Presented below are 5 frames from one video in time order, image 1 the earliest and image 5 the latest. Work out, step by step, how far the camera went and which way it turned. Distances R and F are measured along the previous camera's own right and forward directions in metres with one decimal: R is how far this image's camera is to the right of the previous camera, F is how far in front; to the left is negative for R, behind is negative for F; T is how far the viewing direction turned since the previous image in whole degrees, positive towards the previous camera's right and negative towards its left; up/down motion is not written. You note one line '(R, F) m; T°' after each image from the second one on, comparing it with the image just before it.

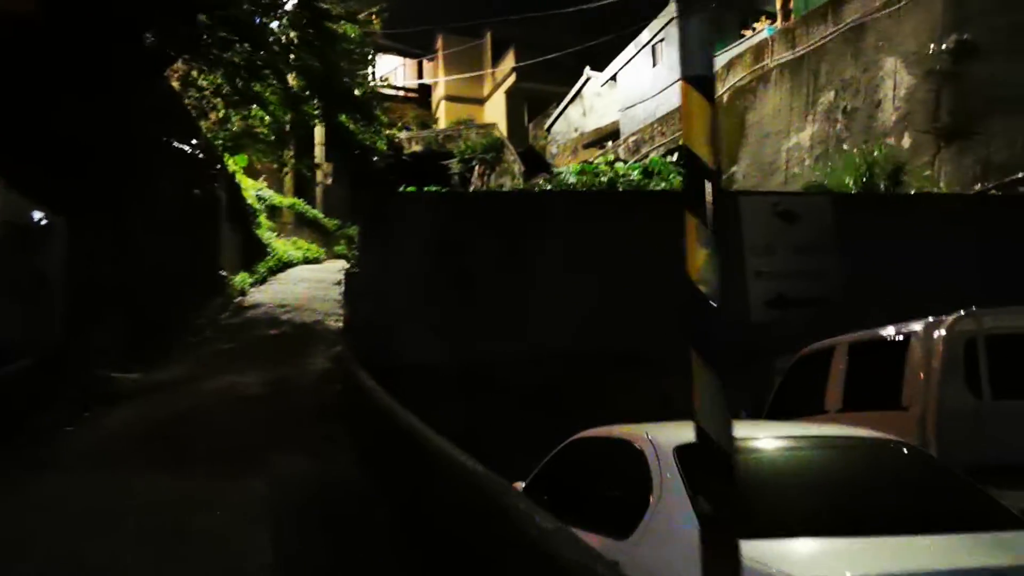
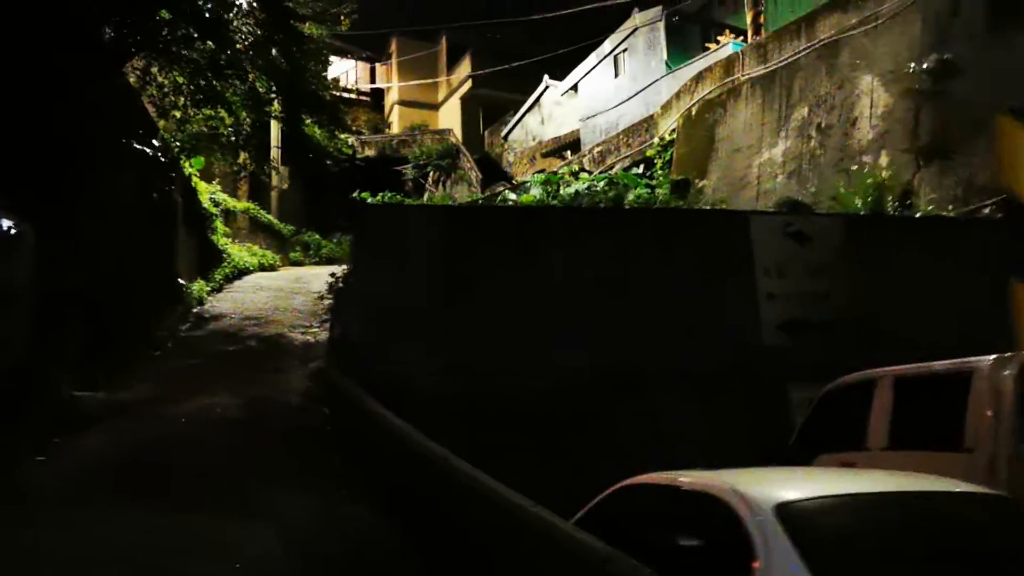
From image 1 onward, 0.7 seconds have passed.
(-0.4, +0.3) m; +4°
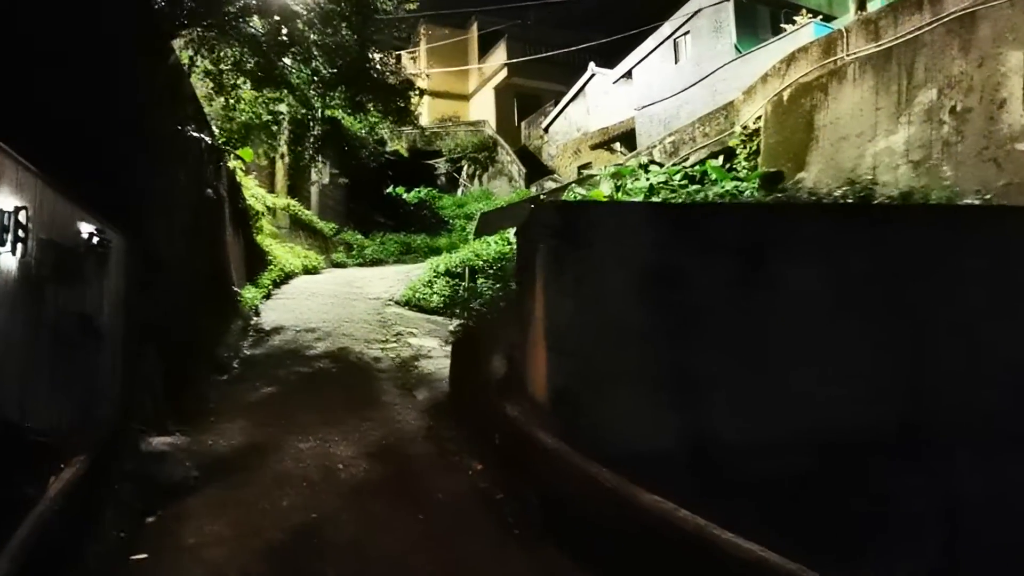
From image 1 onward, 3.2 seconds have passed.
(-1.1, +1.5) m; 0°
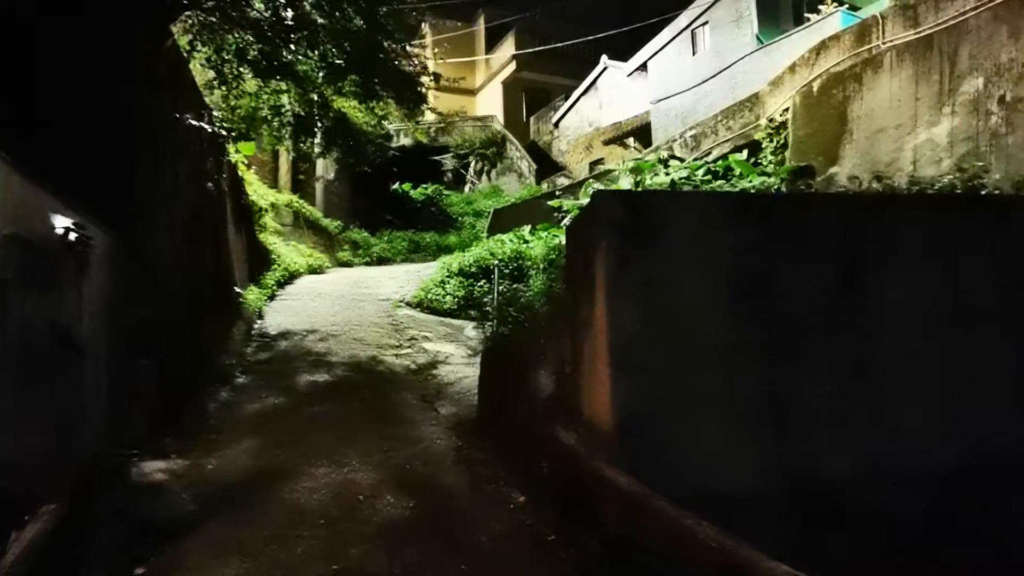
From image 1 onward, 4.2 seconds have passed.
(-0.2, +0.7) m; 0°
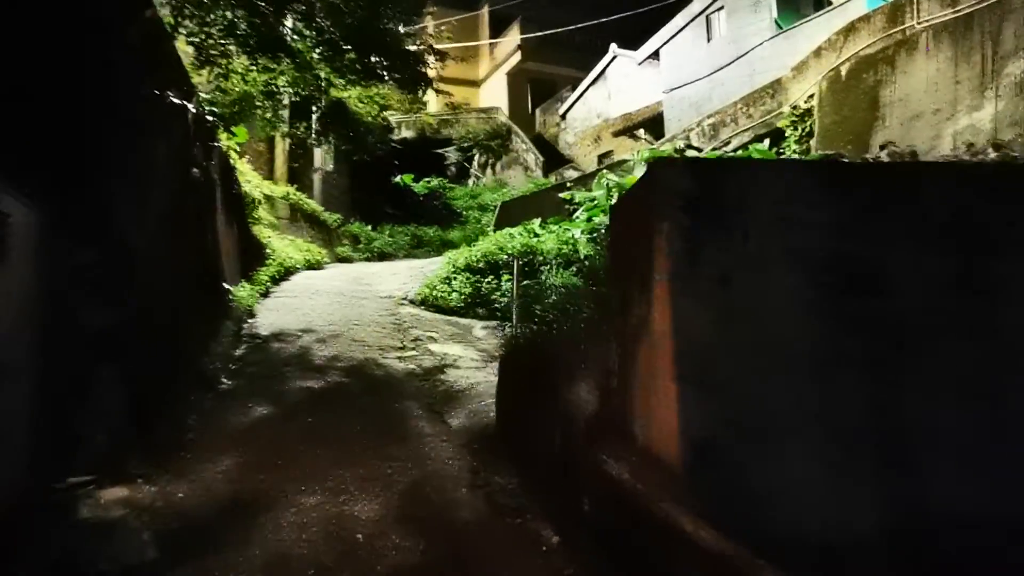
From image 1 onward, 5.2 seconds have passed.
(-0.1, +0.8) m; 0°
